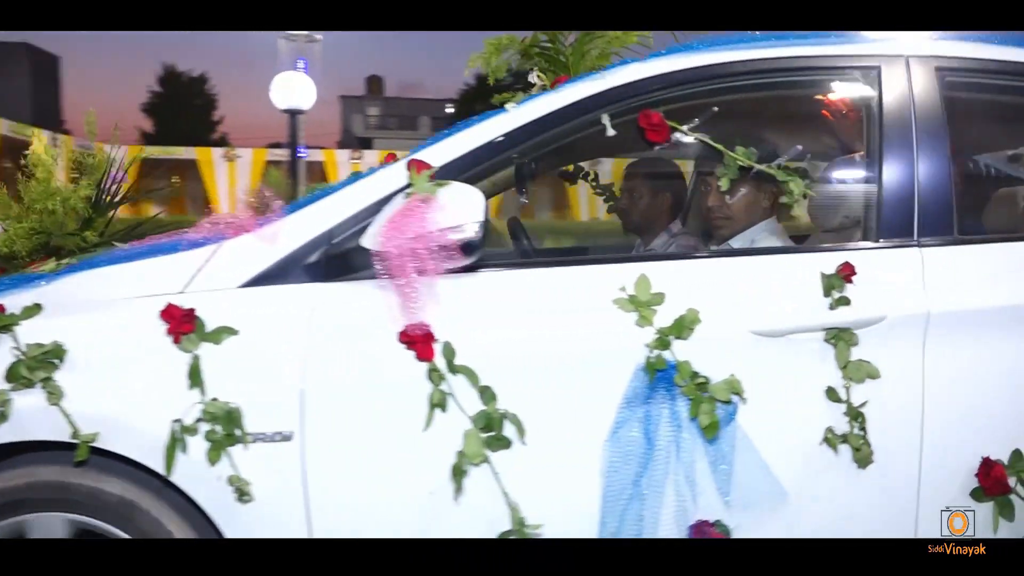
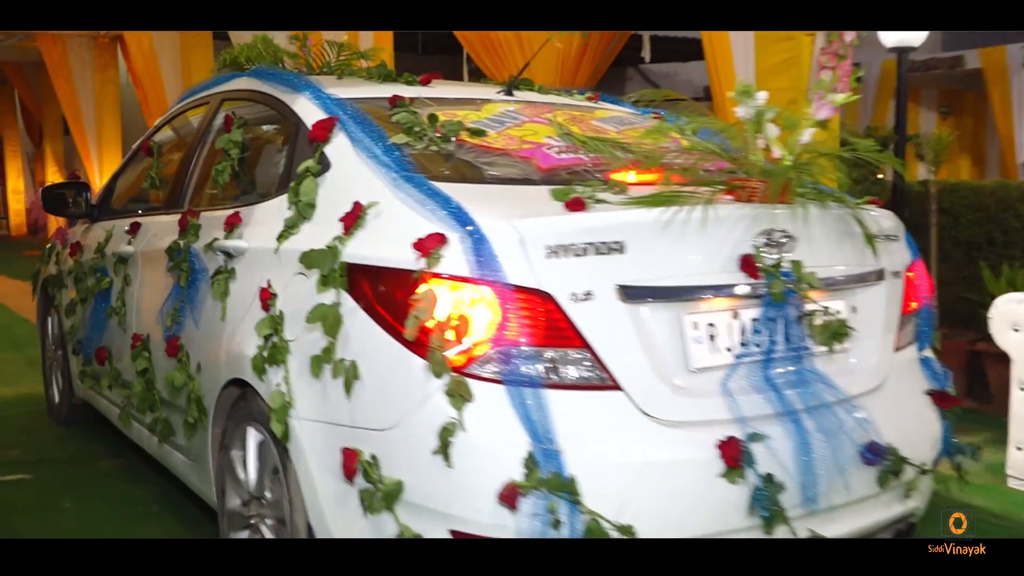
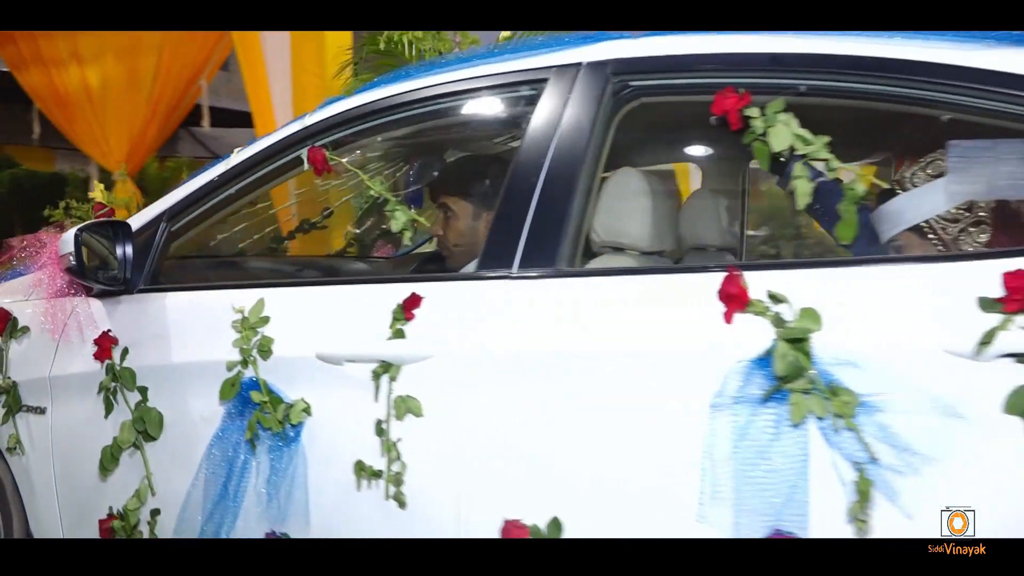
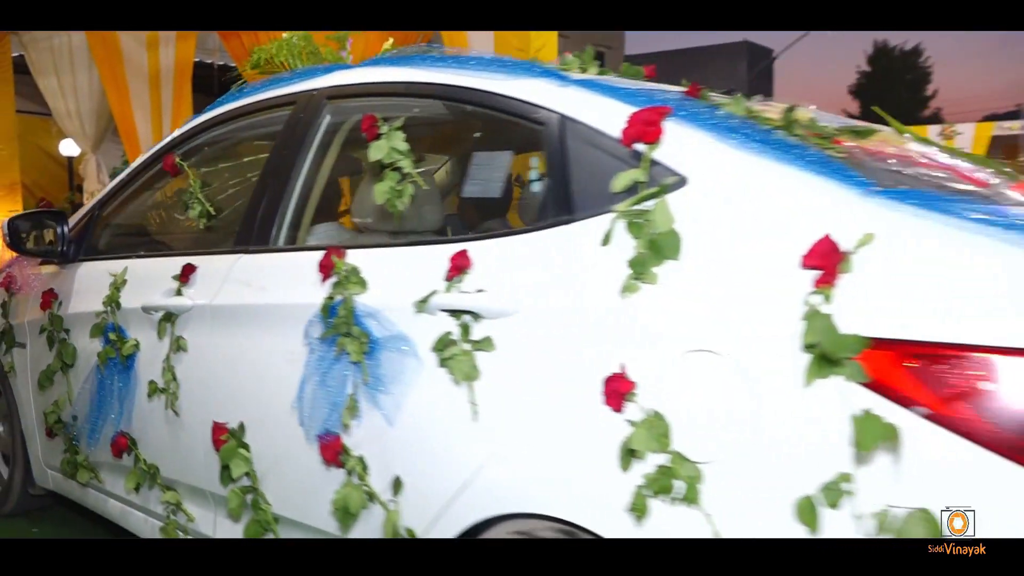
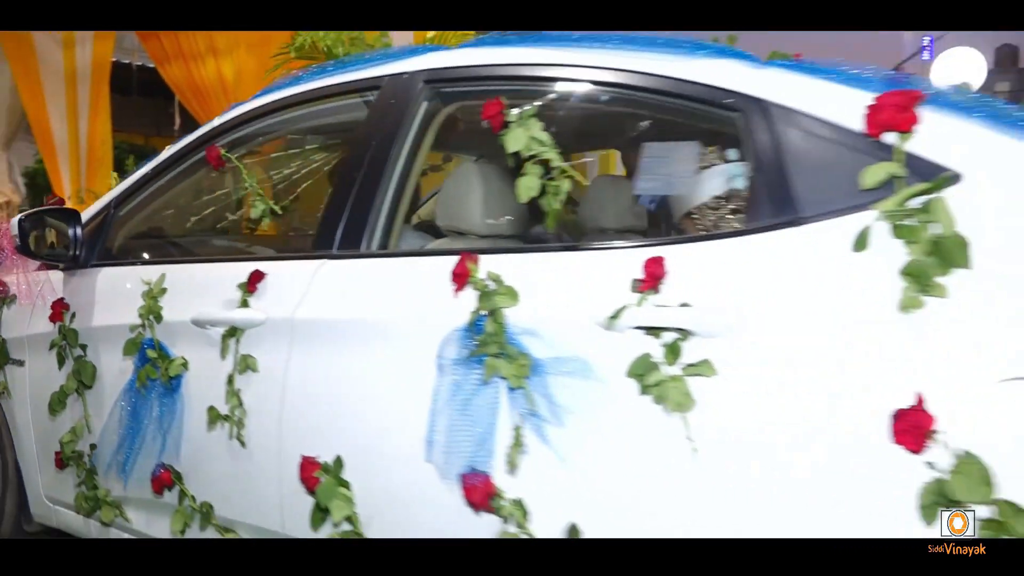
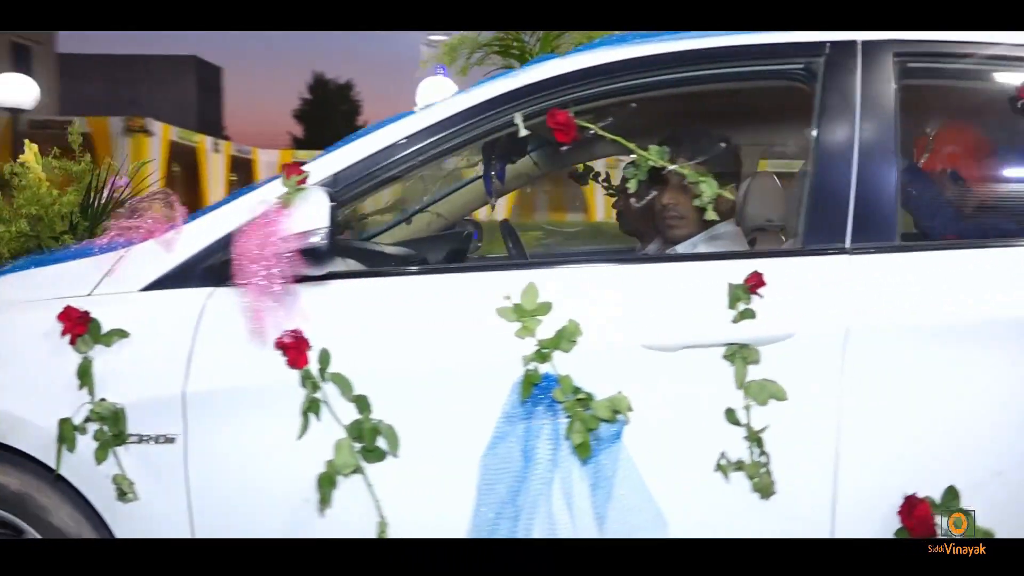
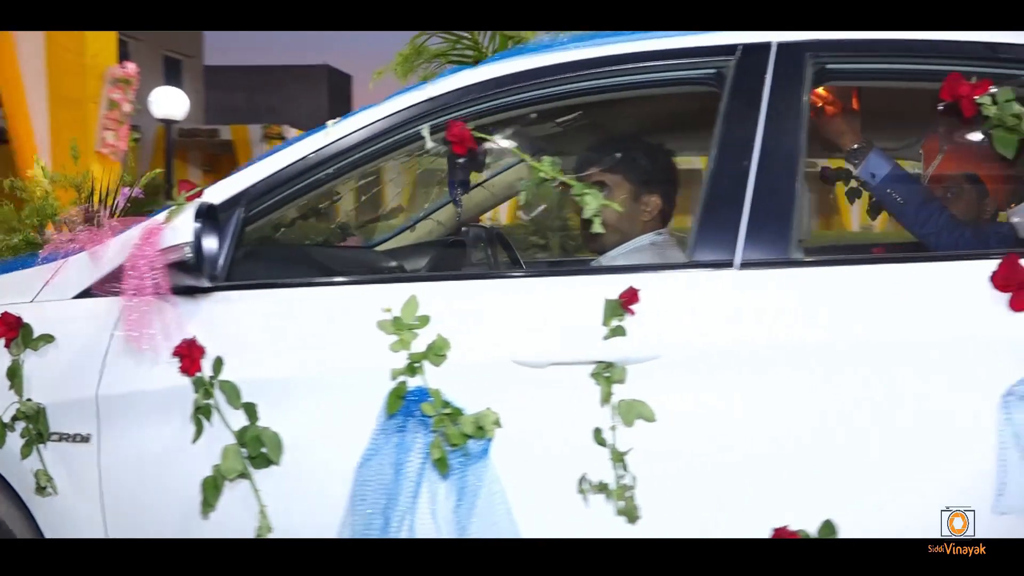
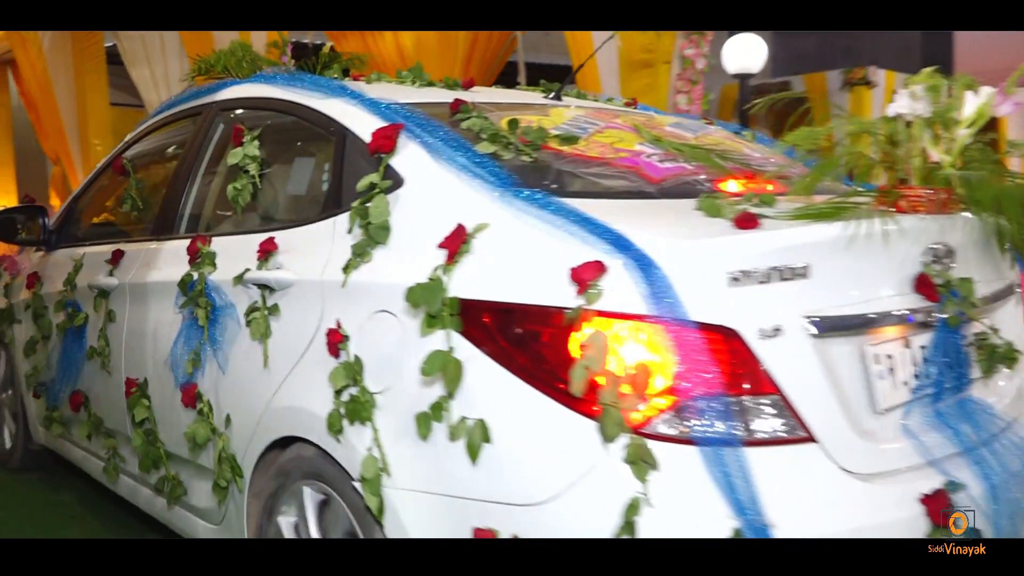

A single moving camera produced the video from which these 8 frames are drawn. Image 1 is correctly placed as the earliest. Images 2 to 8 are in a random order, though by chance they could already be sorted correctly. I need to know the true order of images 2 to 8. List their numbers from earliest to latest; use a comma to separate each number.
6, 7, 3, 5, 4, 8, 2
